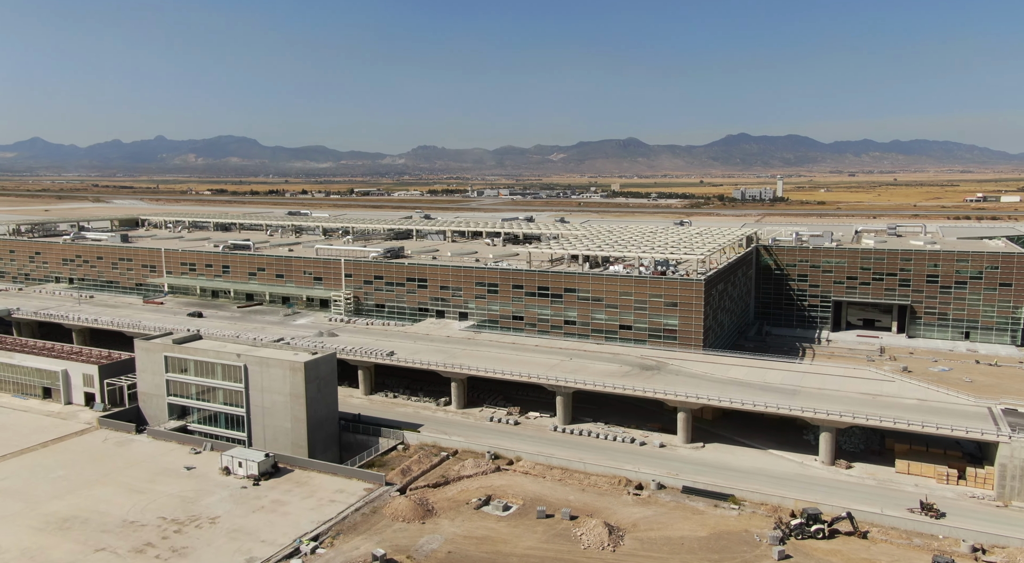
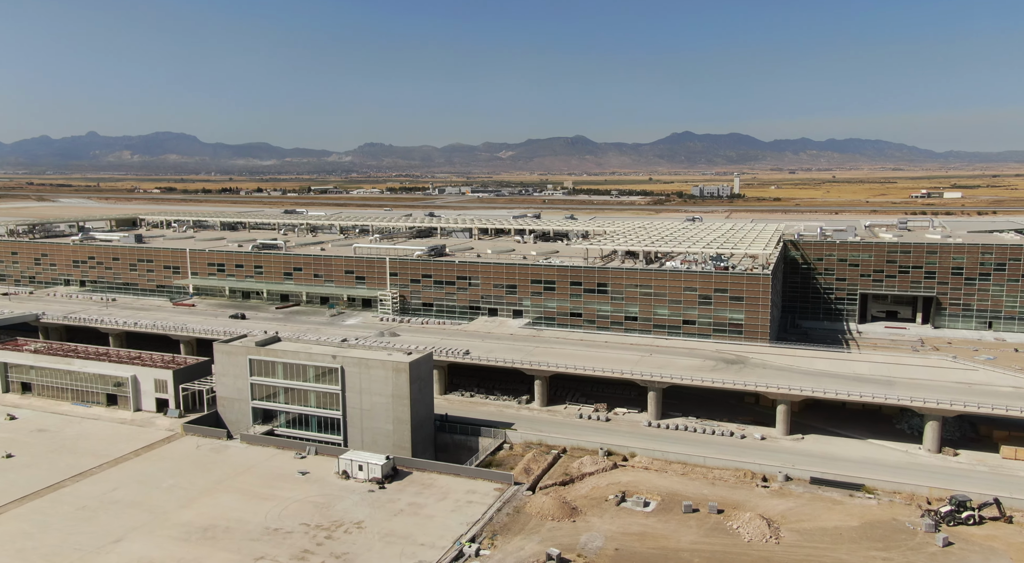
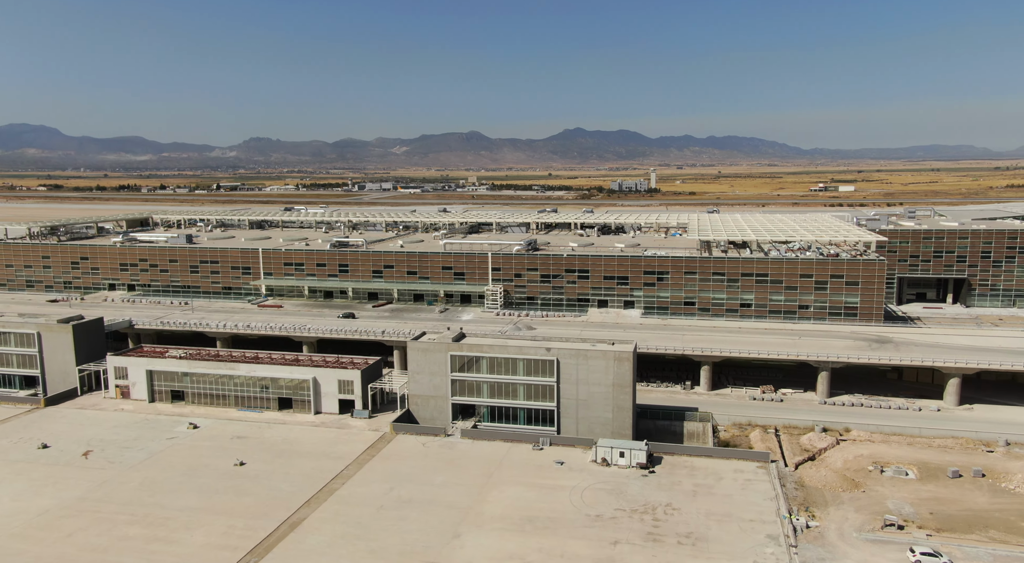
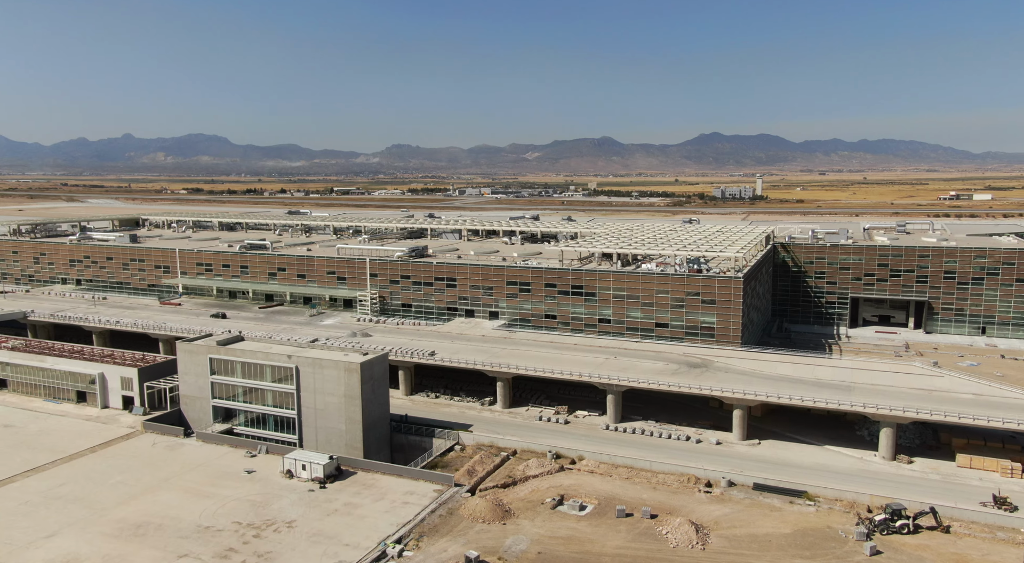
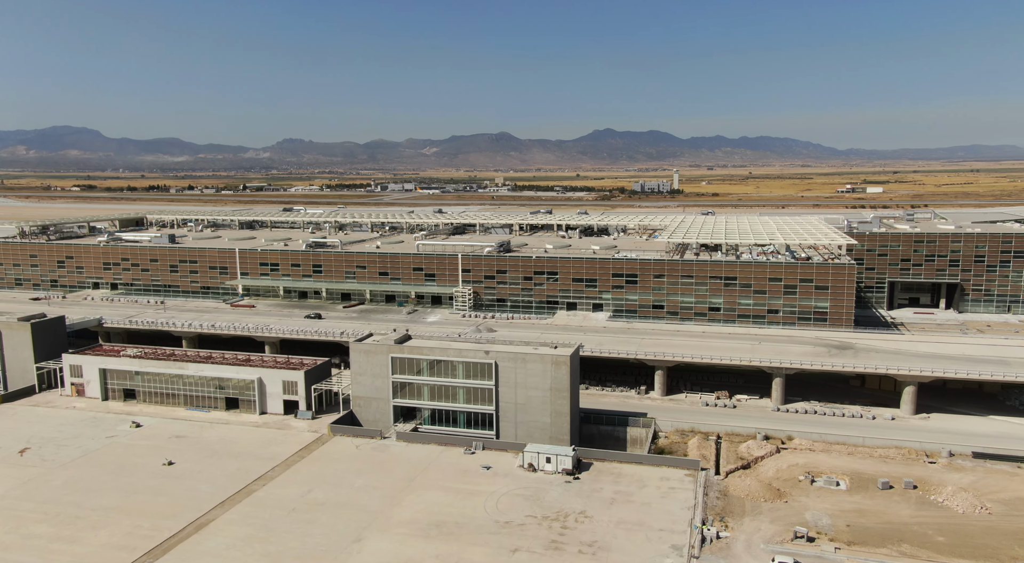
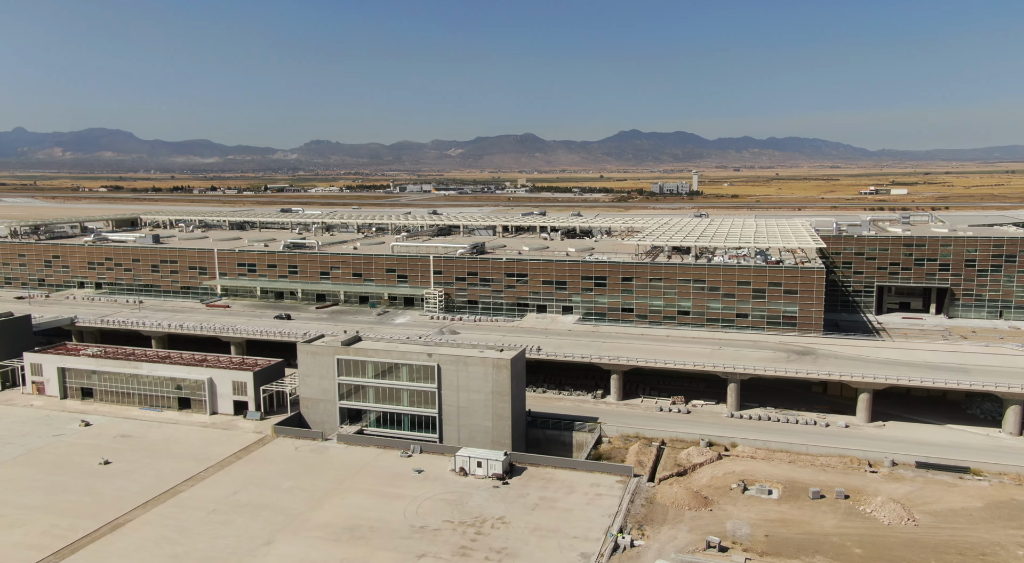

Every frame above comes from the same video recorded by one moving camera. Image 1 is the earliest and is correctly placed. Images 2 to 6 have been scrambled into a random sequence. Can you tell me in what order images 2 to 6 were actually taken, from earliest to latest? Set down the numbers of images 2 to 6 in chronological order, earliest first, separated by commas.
4, 2, 6, 5, 3
